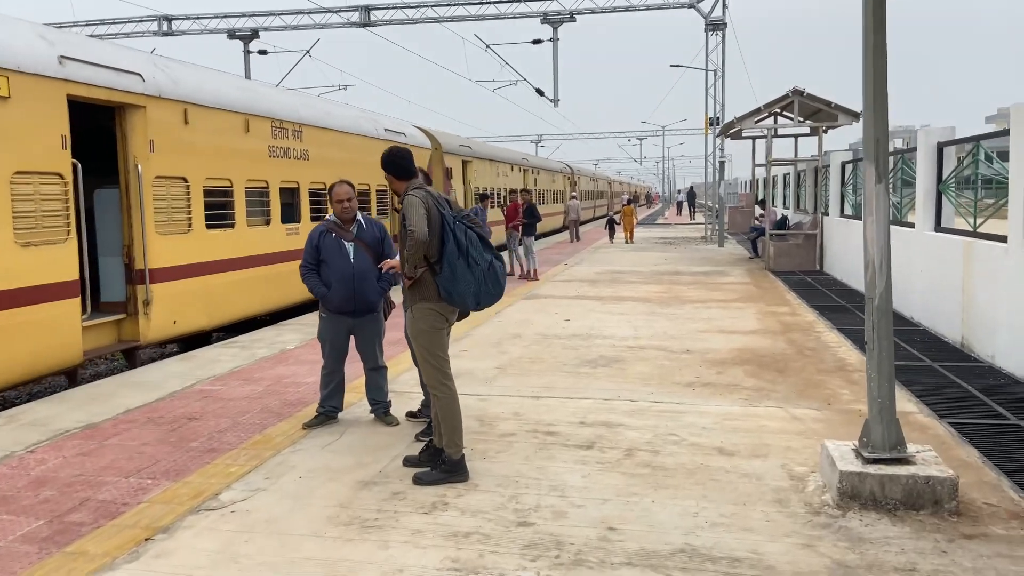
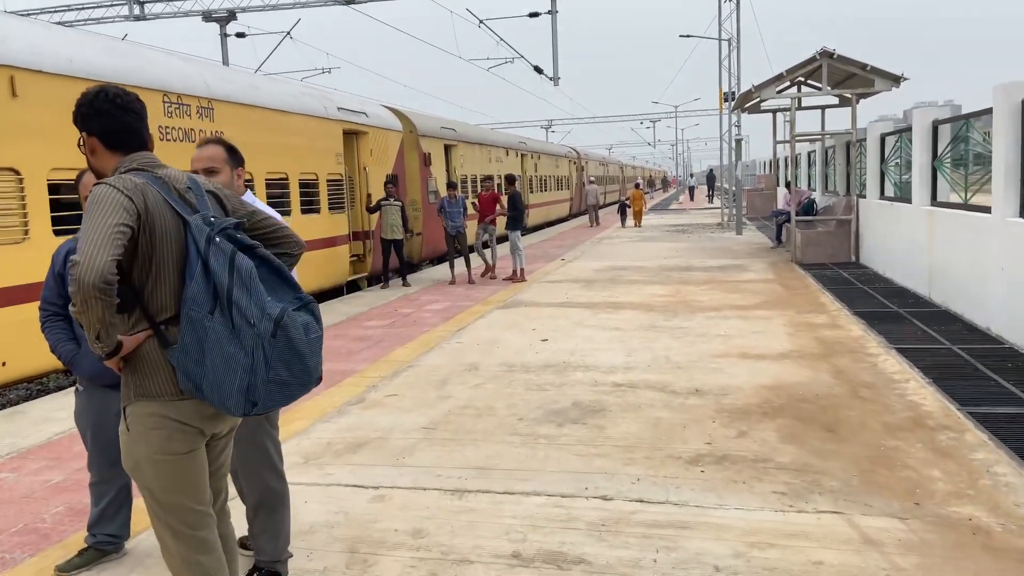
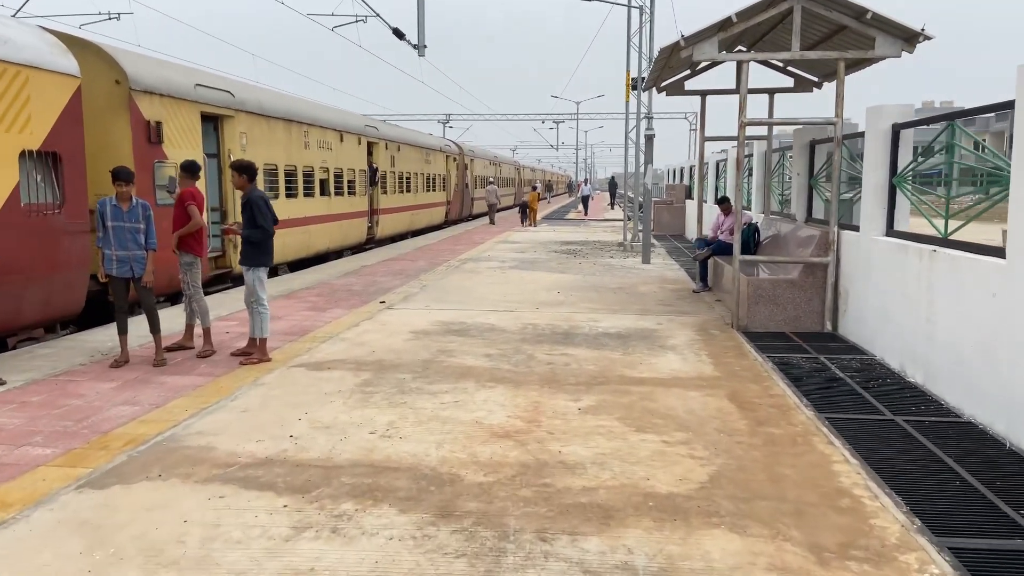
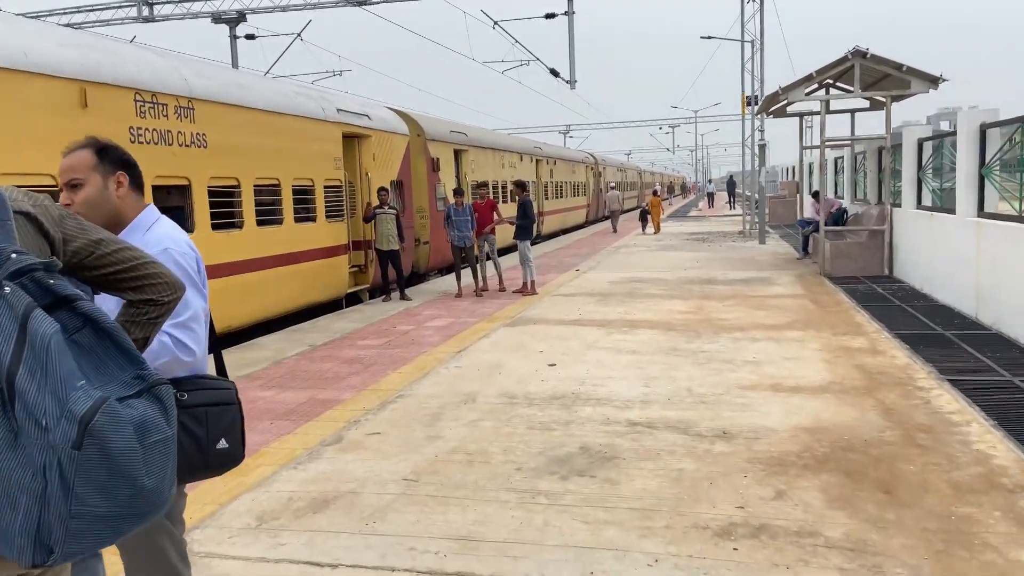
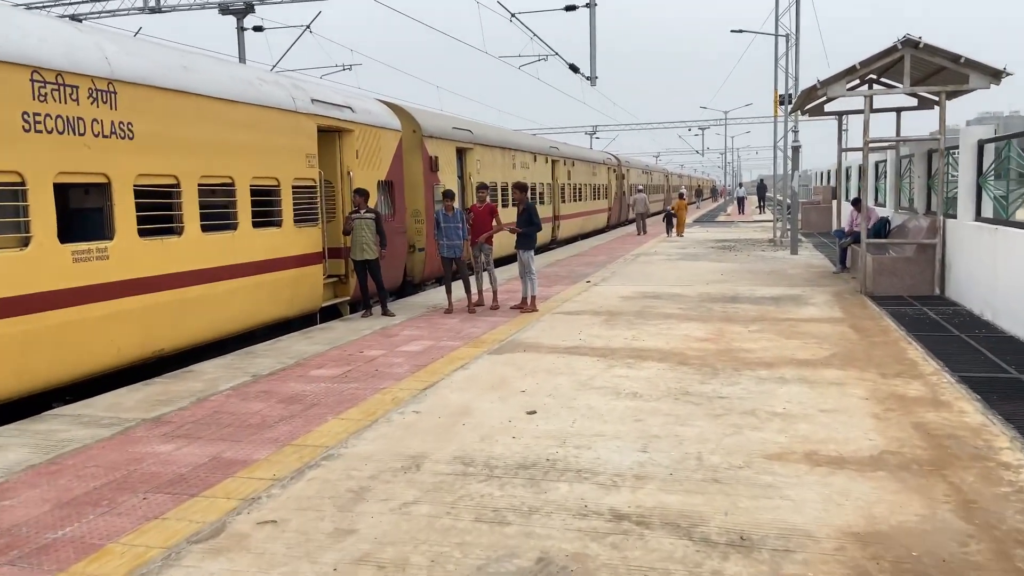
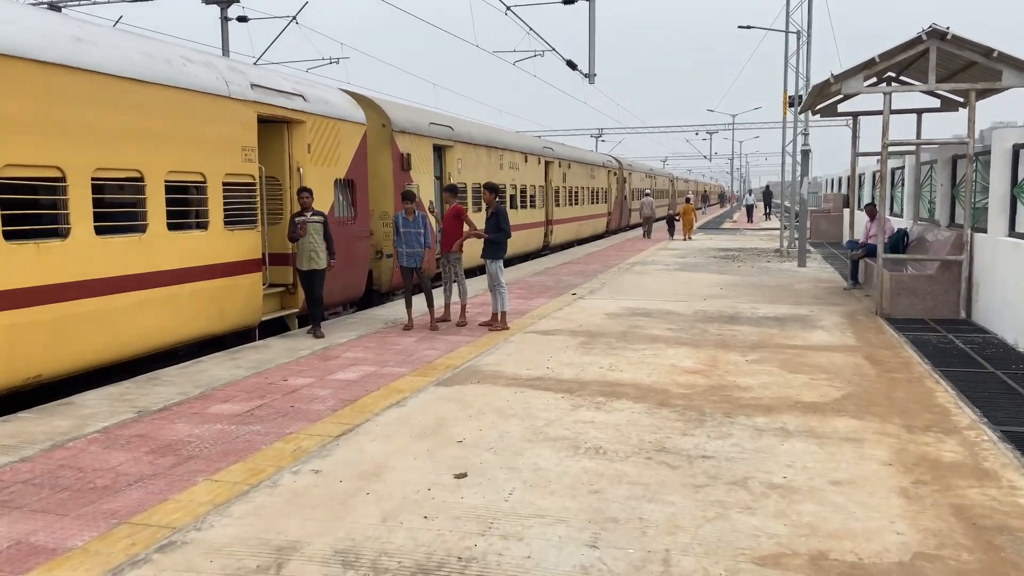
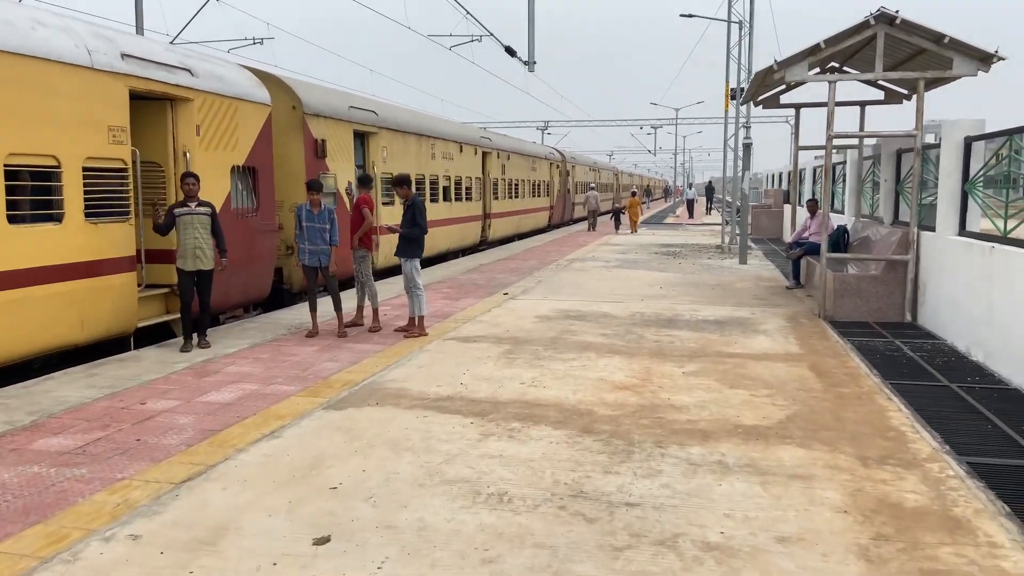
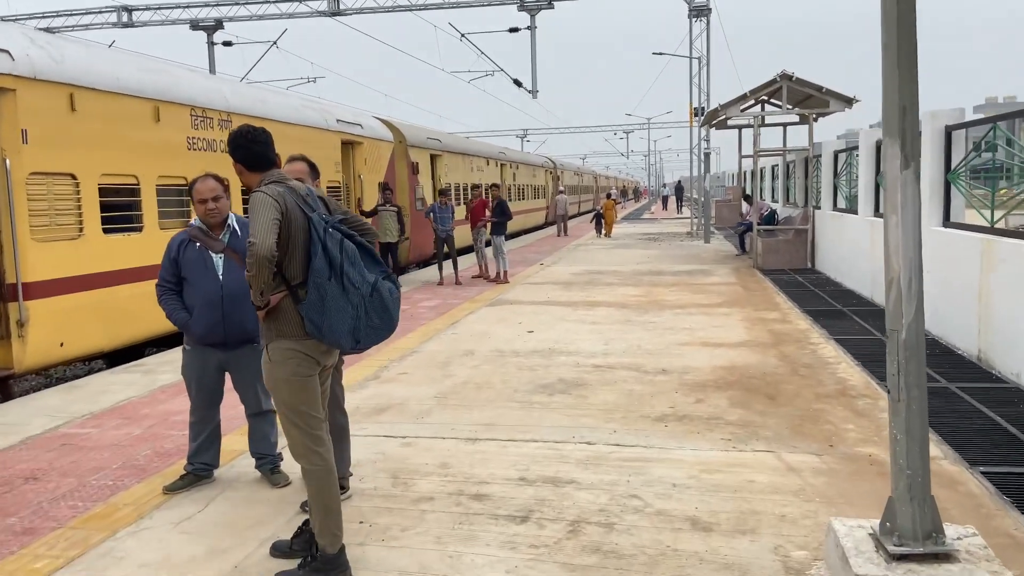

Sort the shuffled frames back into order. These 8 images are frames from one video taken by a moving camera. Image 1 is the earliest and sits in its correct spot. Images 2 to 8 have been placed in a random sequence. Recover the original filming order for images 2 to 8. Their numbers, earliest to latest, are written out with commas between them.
8, 2, 4, 5, 6, 7, 3
